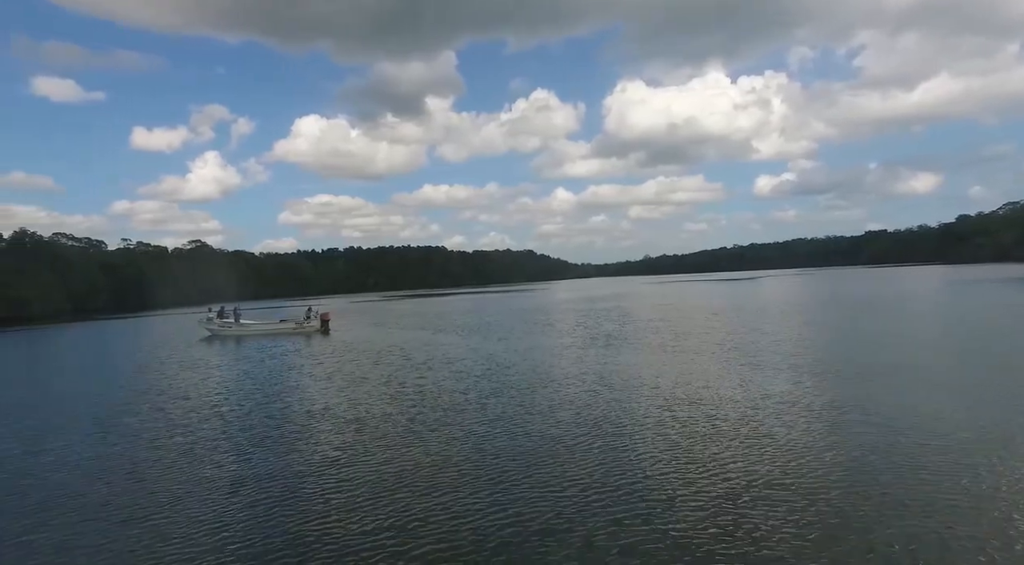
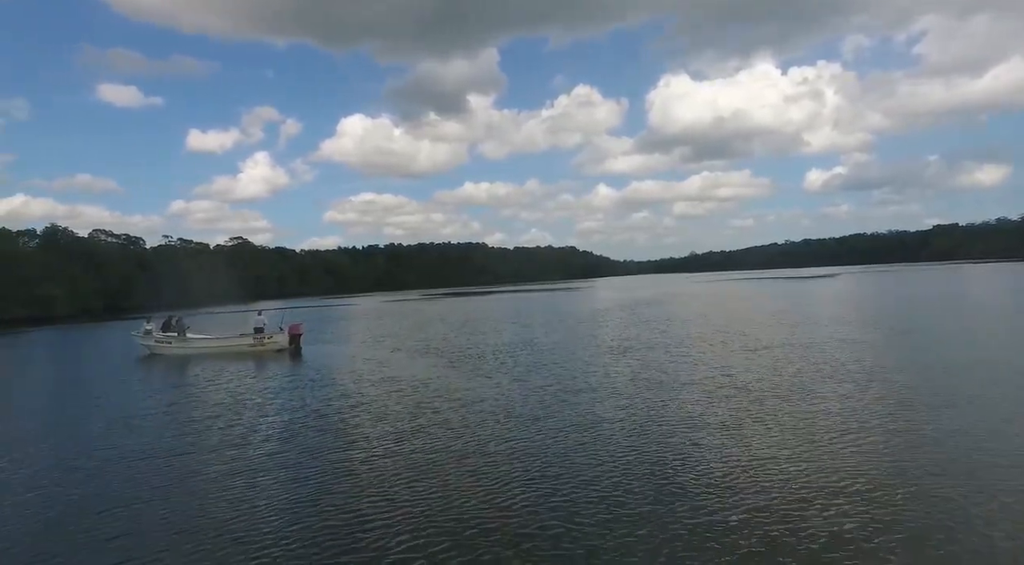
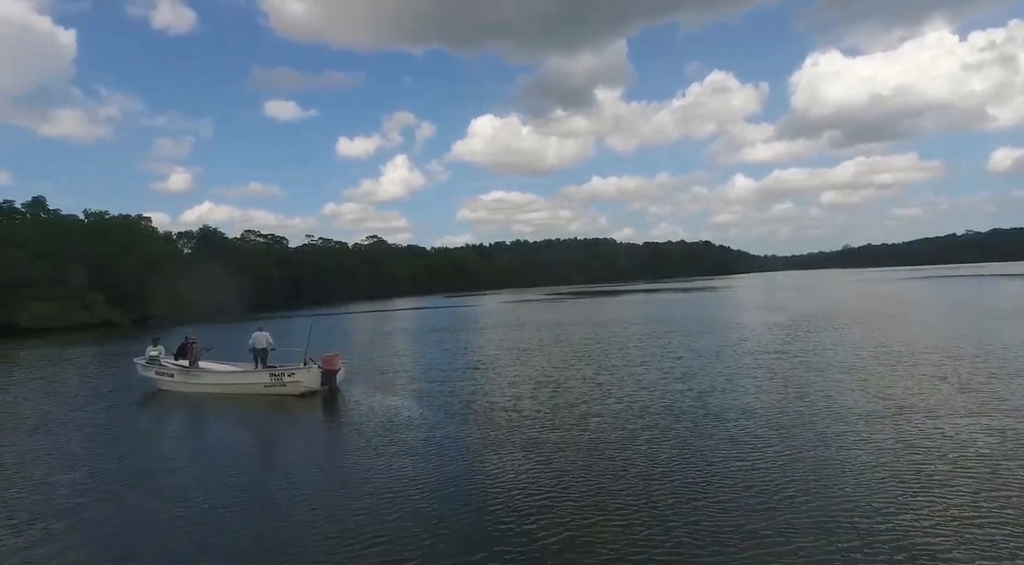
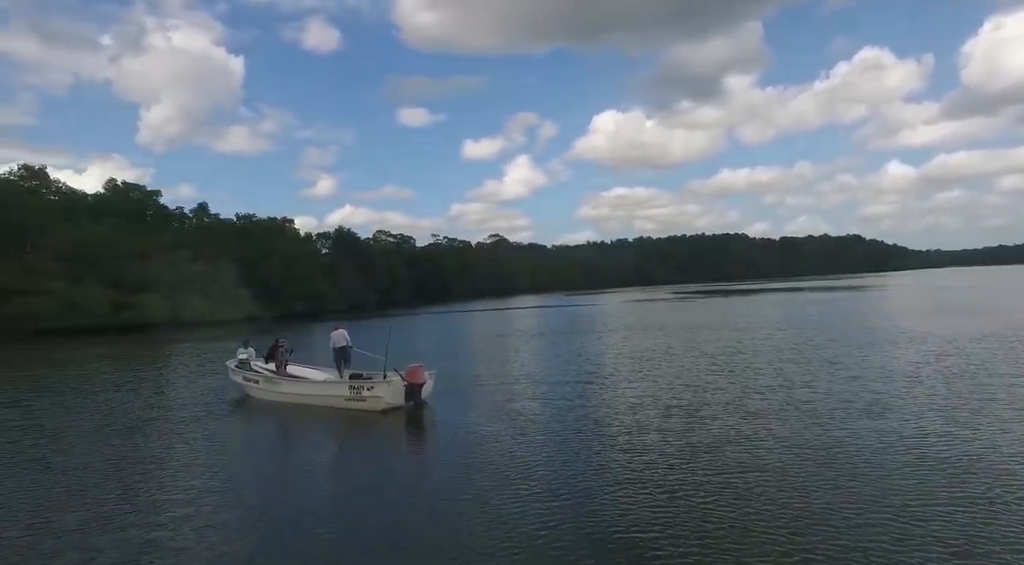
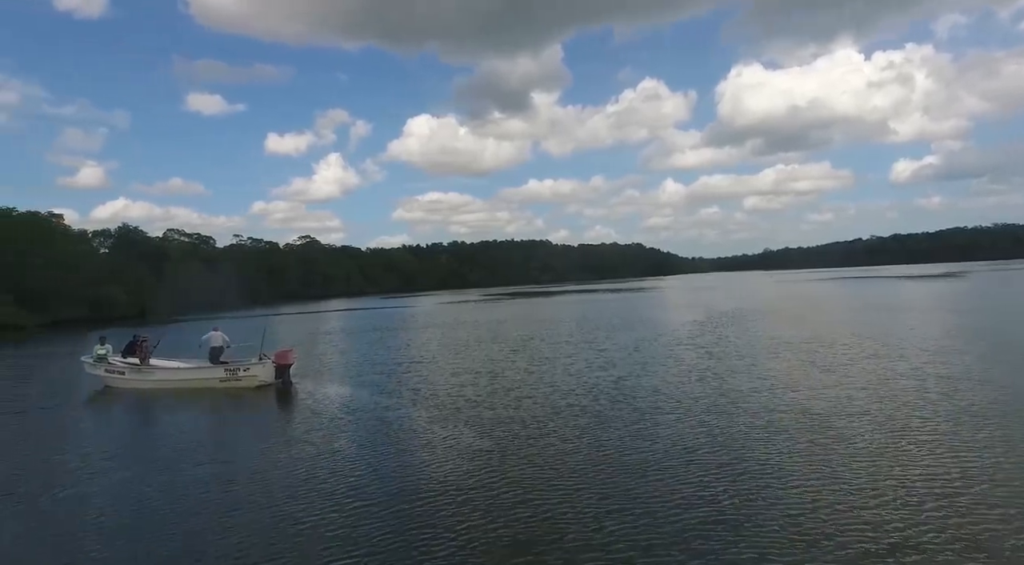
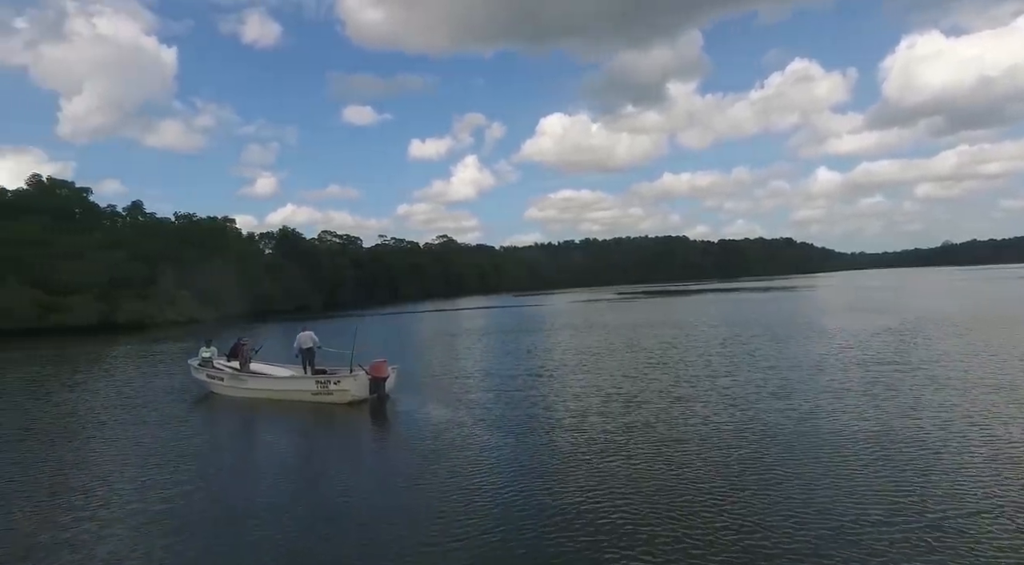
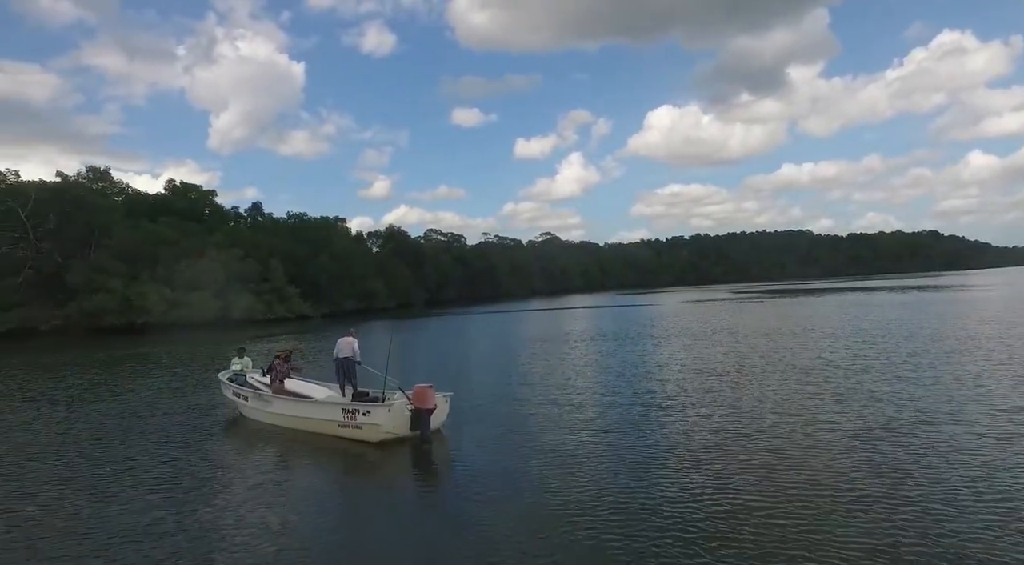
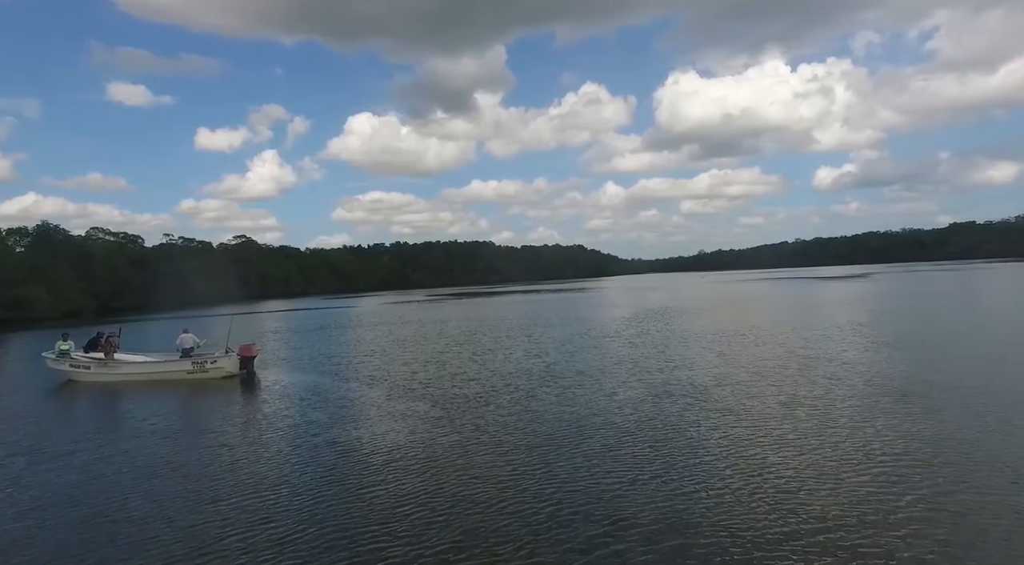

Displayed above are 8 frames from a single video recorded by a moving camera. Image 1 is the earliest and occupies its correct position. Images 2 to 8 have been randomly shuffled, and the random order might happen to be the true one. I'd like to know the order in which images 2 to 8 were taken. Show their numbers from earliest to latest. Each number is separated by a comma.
2, 8, 5, 3, 6, 4, 7
